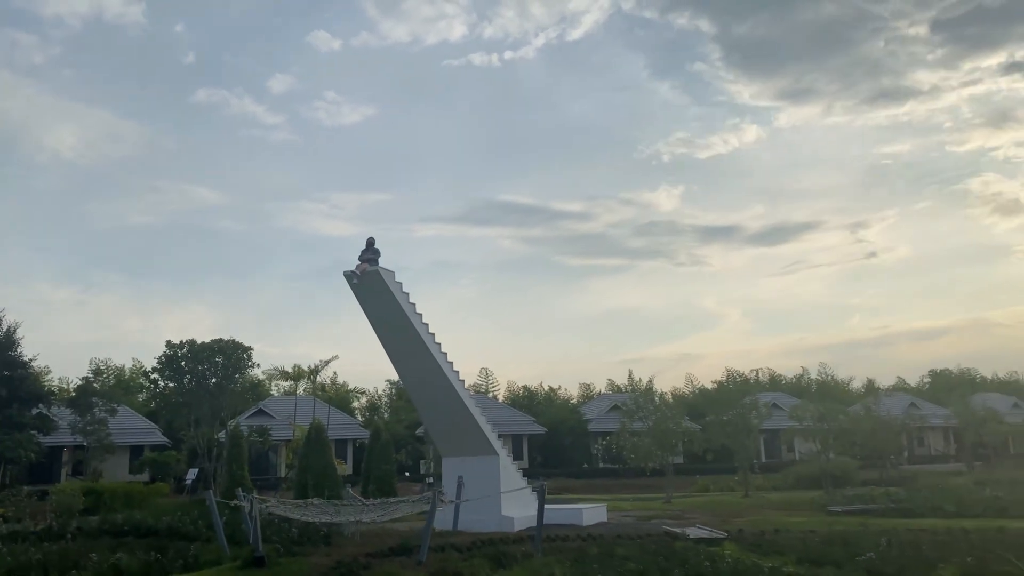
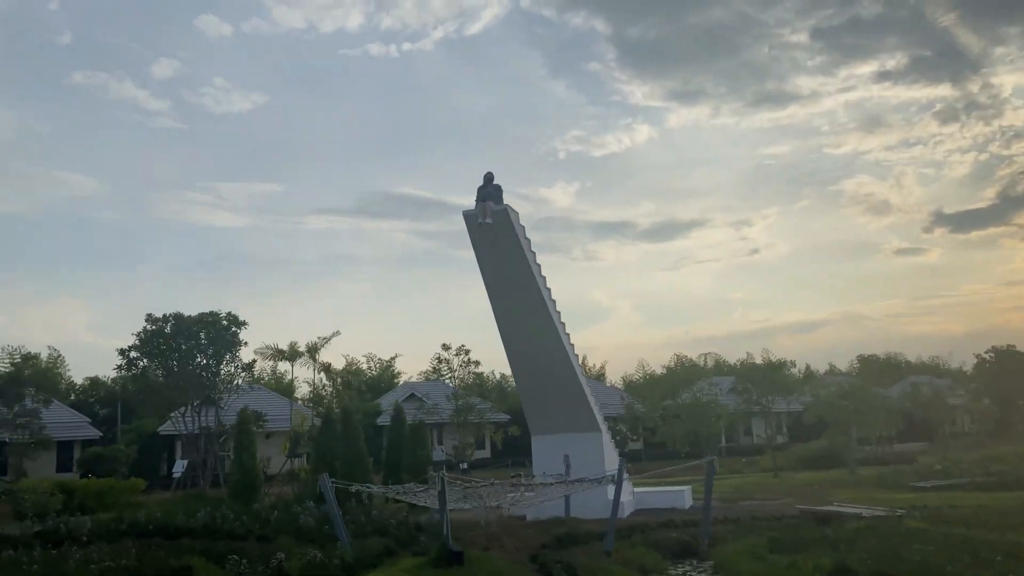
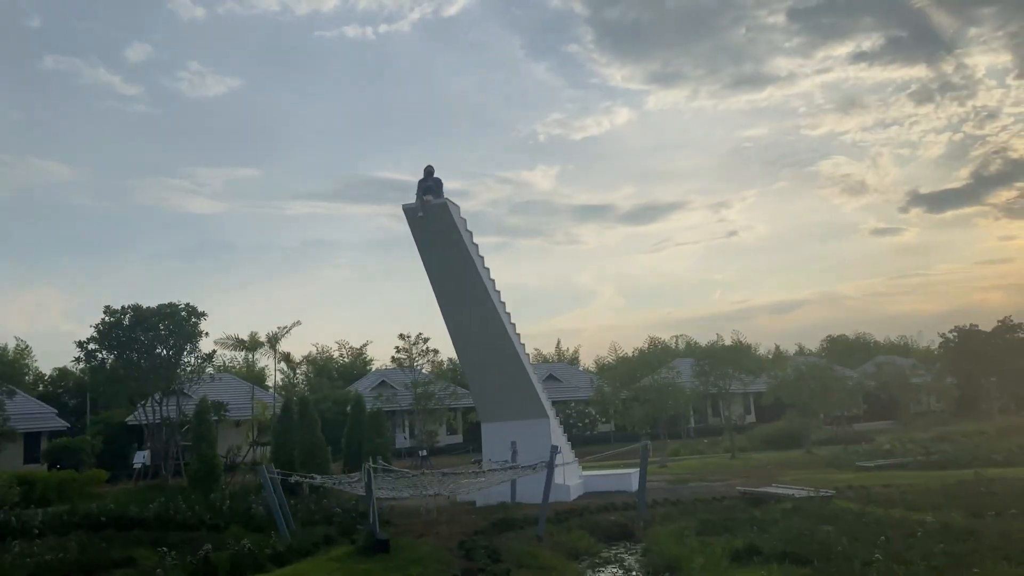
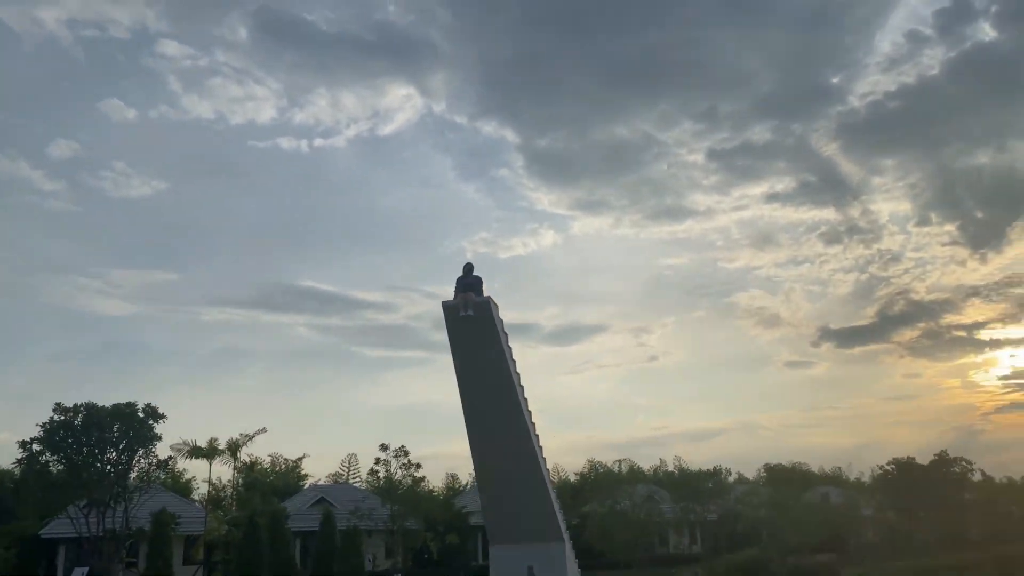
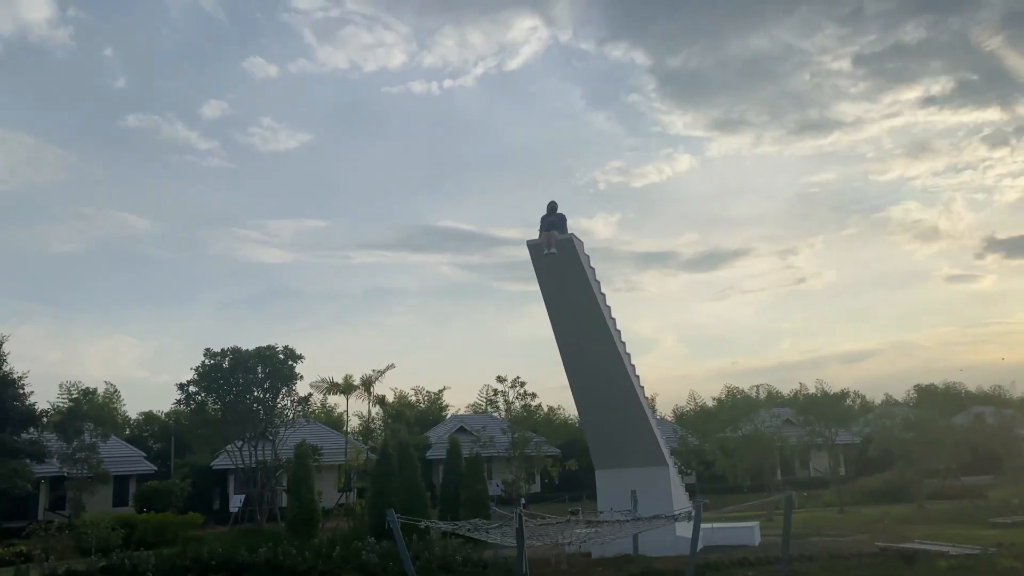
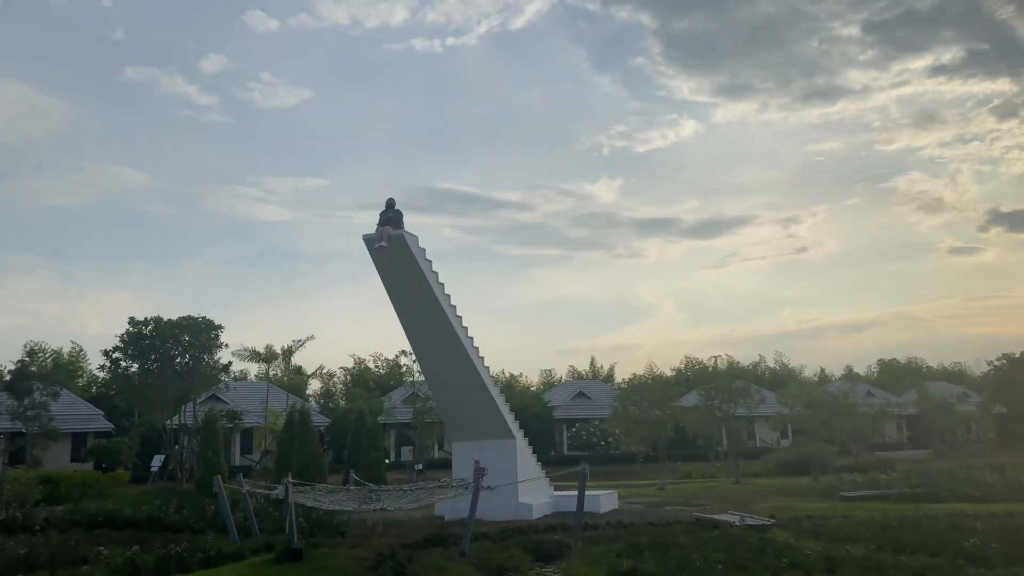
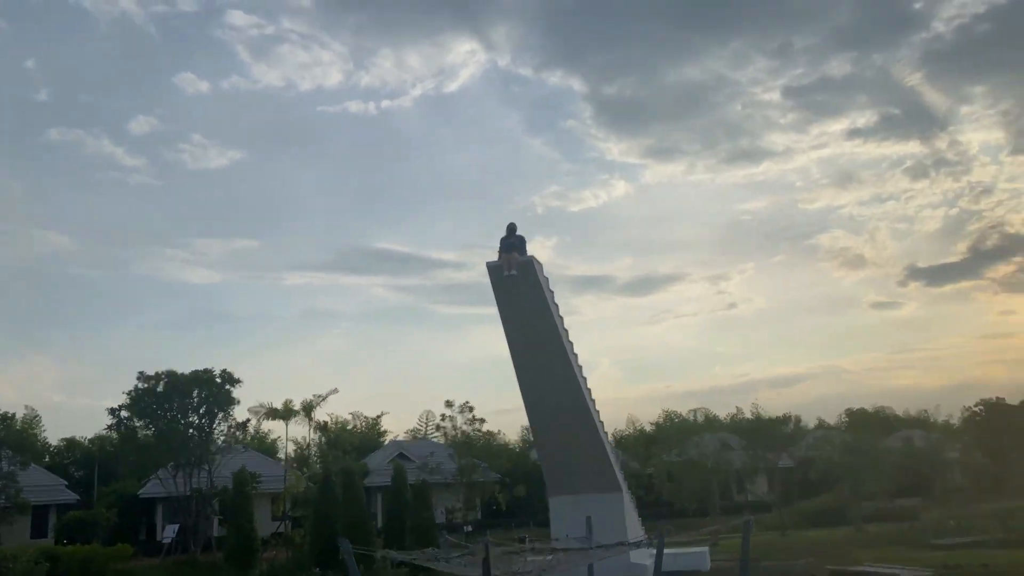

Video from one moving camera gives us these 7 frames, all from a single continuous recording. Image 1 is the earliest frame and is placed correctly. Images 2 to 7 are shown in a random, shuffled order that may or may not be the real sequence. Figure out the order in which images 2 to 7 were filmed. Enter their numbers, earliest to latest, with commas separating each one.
6, 3, 2, 5, 7, 4
